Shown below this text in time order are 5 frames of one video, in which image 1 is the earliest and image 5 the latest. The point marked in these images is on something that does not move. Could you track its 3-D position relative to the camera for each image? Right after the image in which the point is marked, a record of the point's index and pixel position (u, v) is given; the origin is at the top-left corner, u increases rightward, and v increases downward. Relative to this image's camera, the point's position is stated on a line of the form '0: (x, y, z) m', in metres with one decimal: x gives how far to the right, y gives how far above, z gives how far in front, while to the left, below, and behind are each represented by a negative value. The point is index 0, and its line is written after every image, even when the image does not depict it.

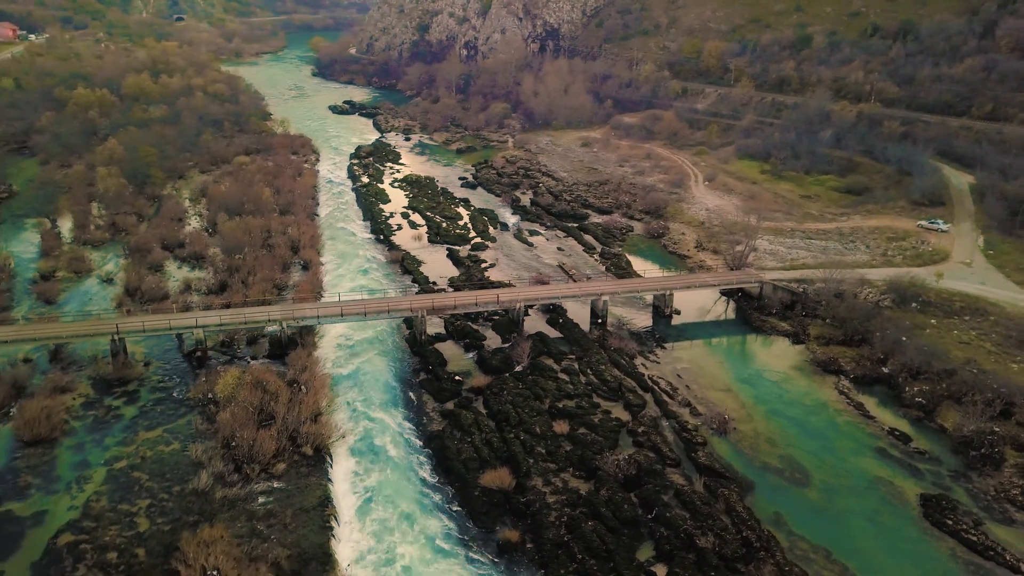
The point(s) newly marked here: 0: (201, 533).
0: (-7.7, -6.0, +19.9) m
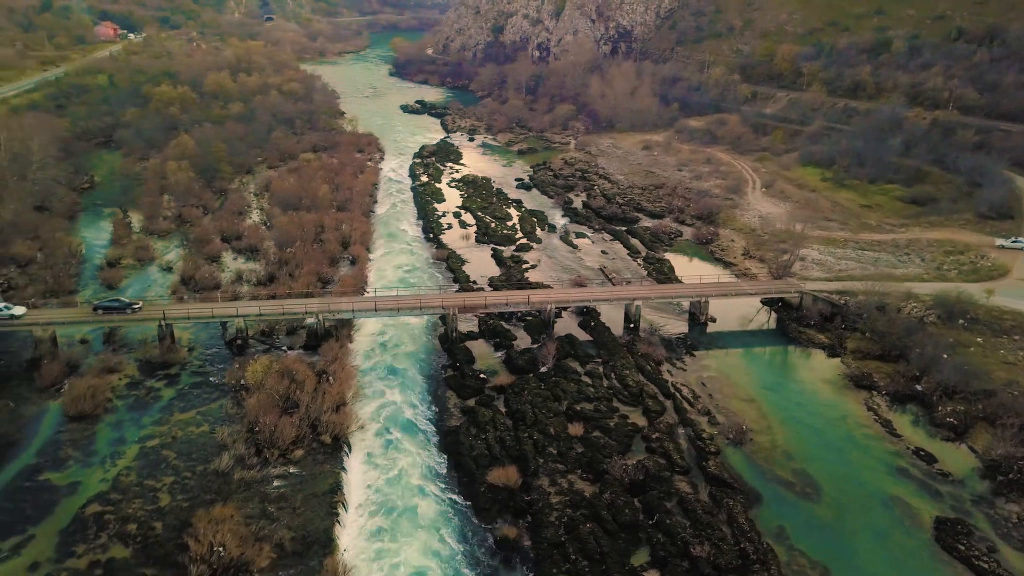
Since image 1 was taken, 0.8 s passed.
0: (-7.8, -5.8, +21.0) m
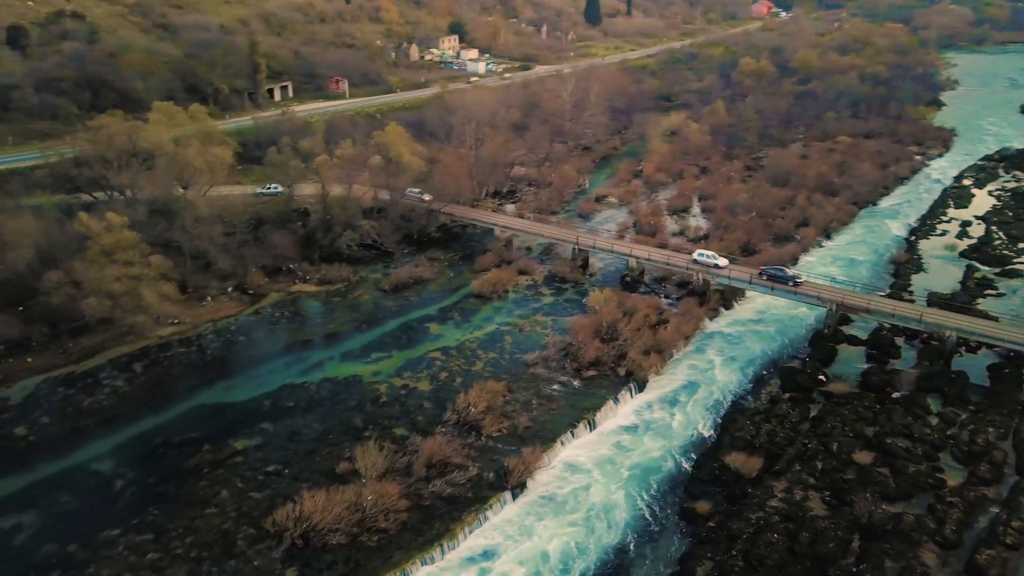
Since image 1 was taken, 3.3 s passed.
0: (-0.6, -3.1, +25.6) m
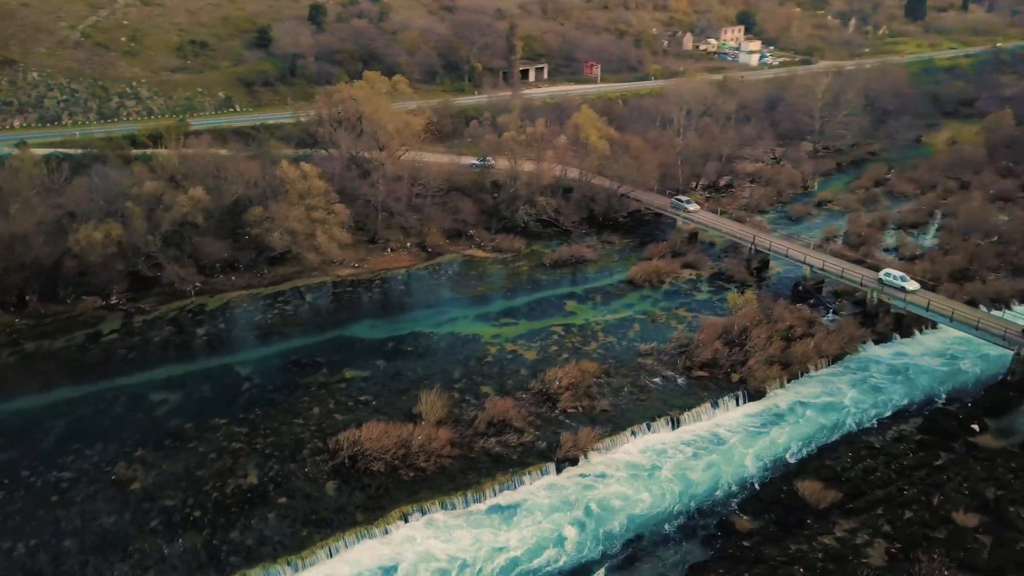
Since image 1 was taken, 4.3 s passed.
0: (+2.6, -2.5, +26.0) m
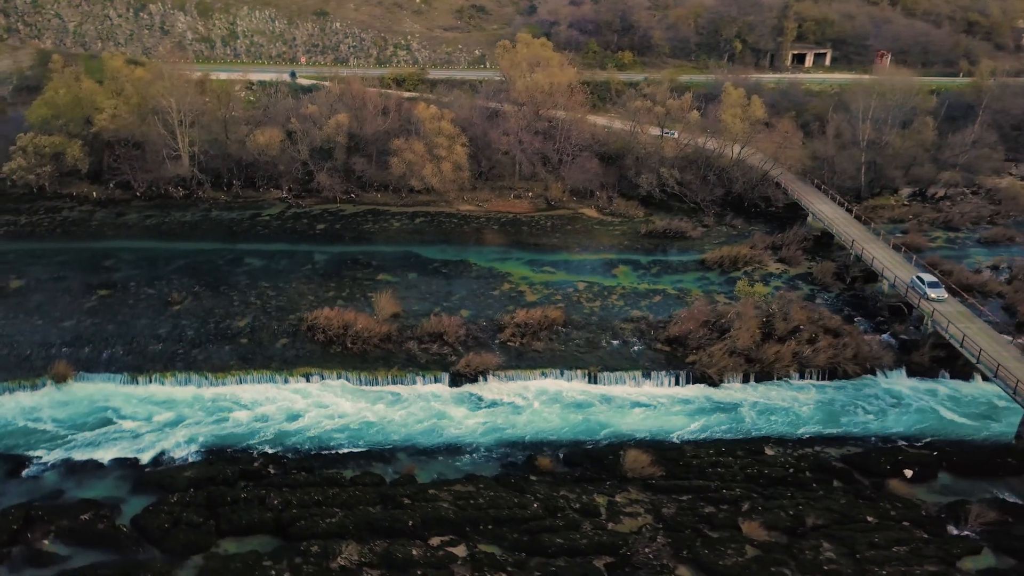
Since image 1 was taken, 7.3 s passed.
0: (+1.8, -0.9, +27.5) m
